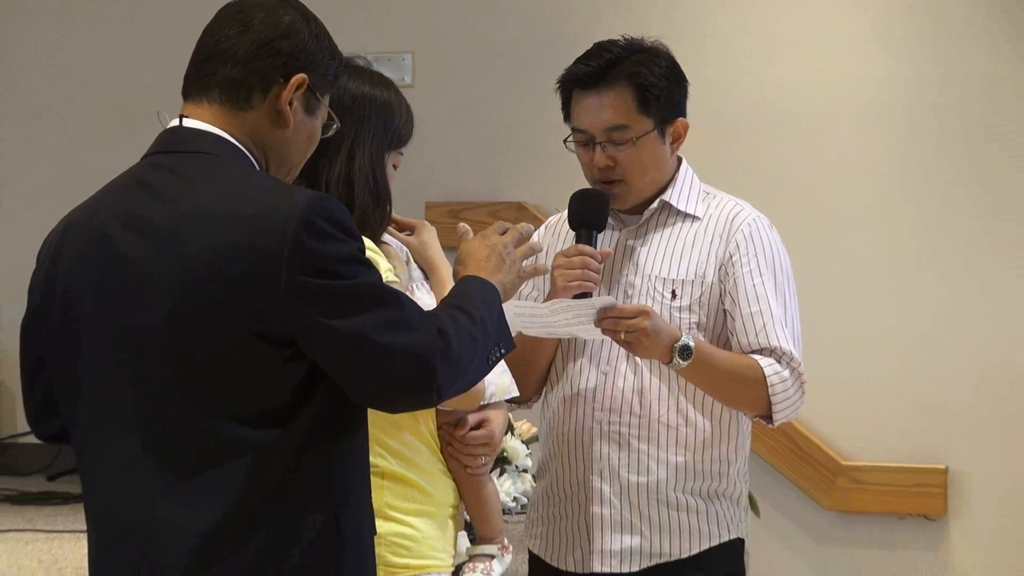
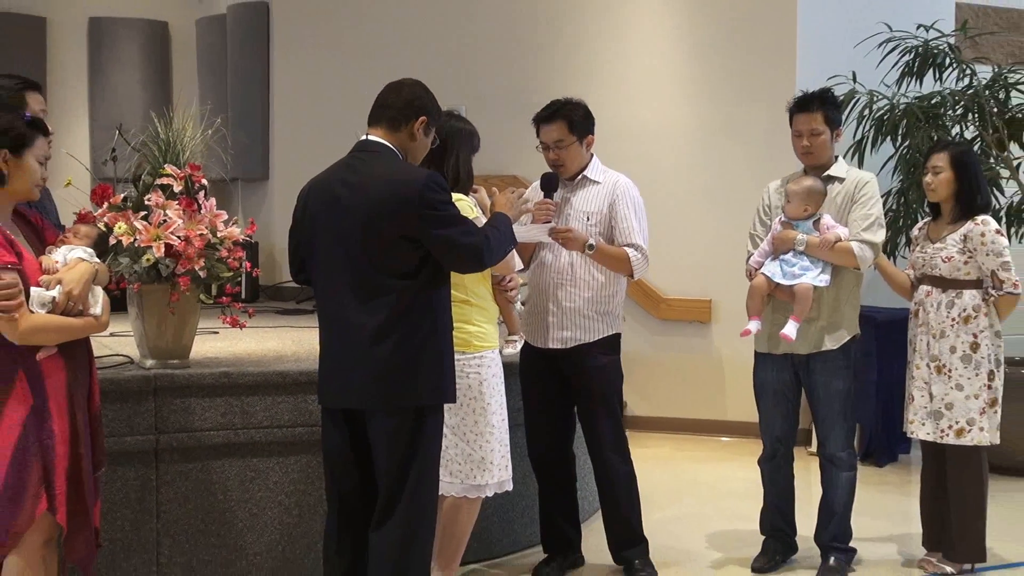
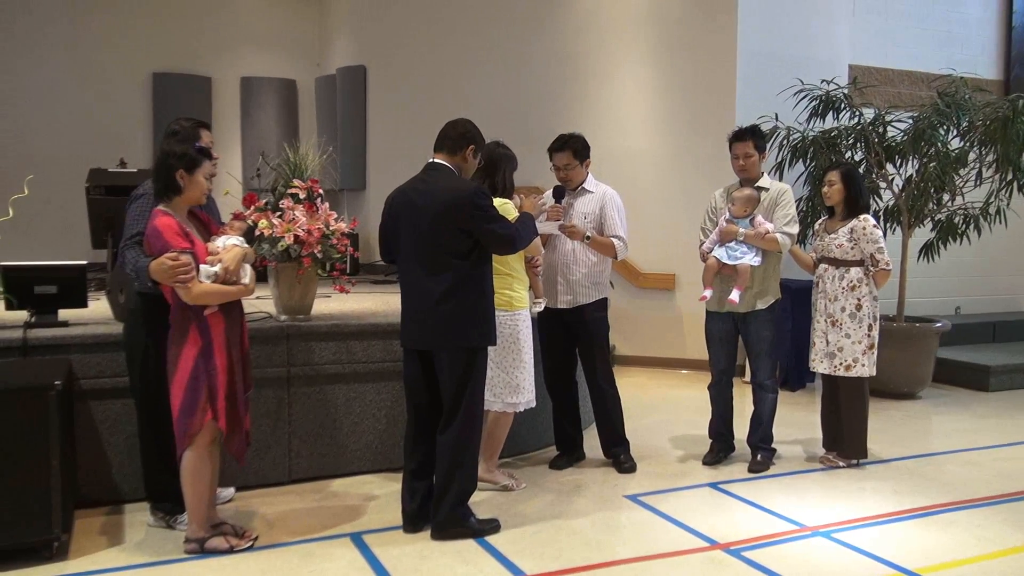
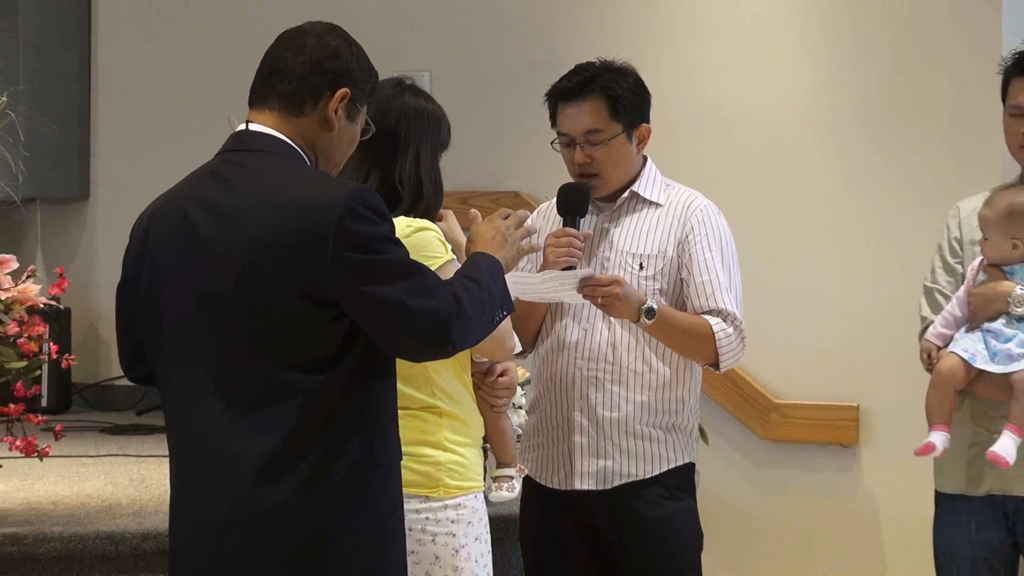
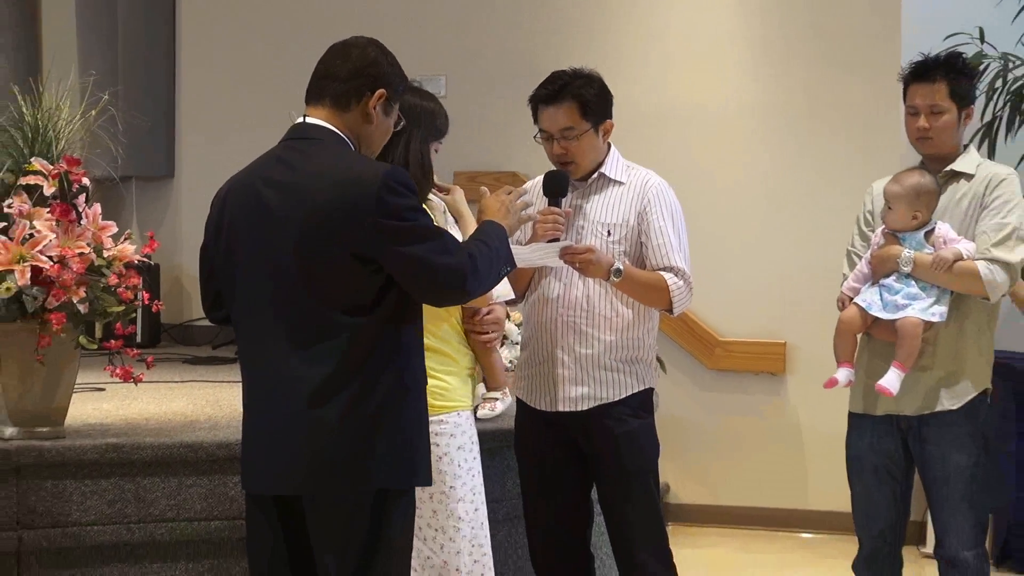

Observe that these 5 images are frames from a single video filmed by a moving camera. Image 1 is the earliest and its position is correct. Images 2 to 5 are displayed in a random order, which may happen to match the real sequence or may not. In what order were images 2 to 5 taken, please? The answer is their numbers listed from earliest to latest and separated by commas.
4, 5, 2, 3
